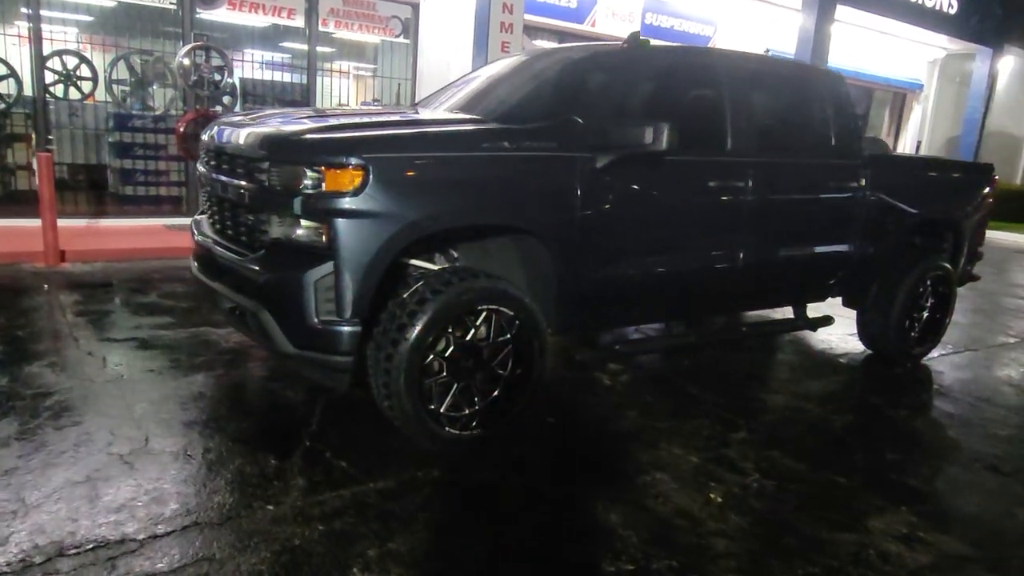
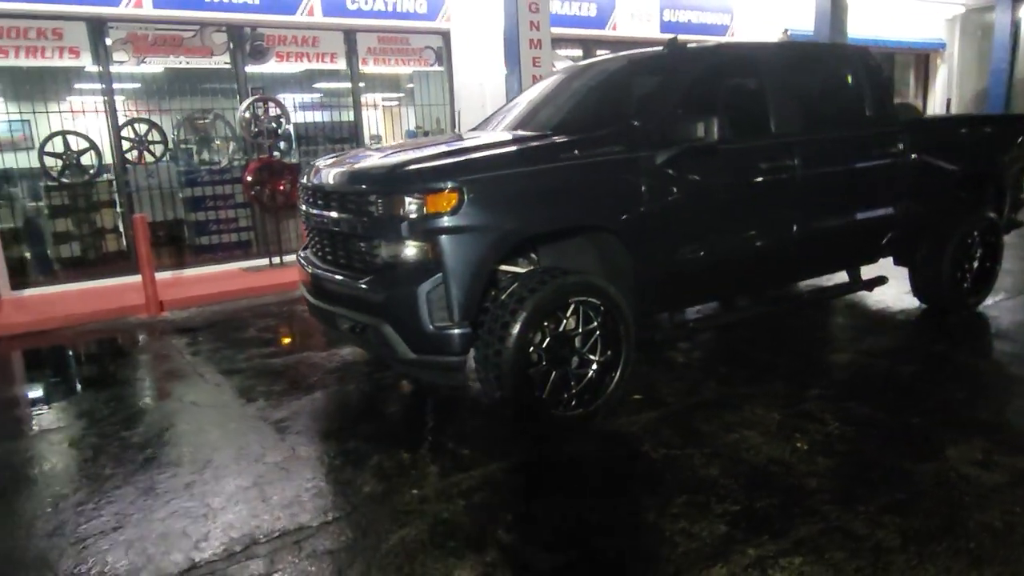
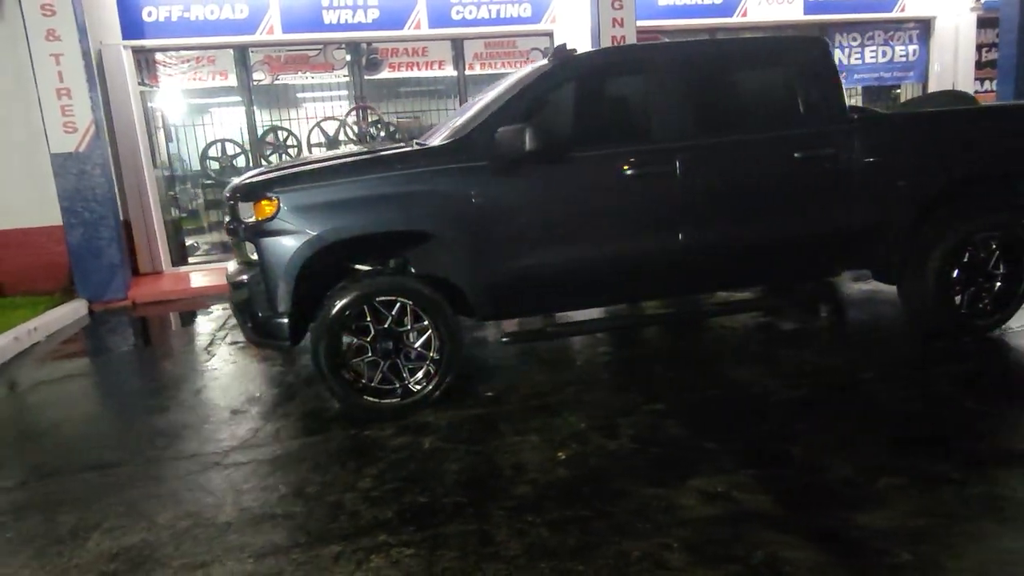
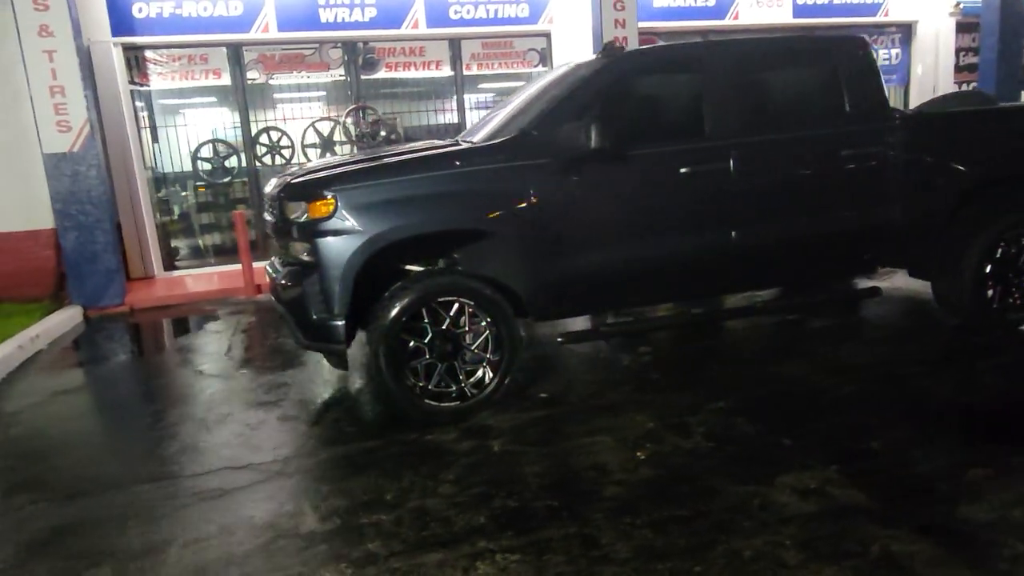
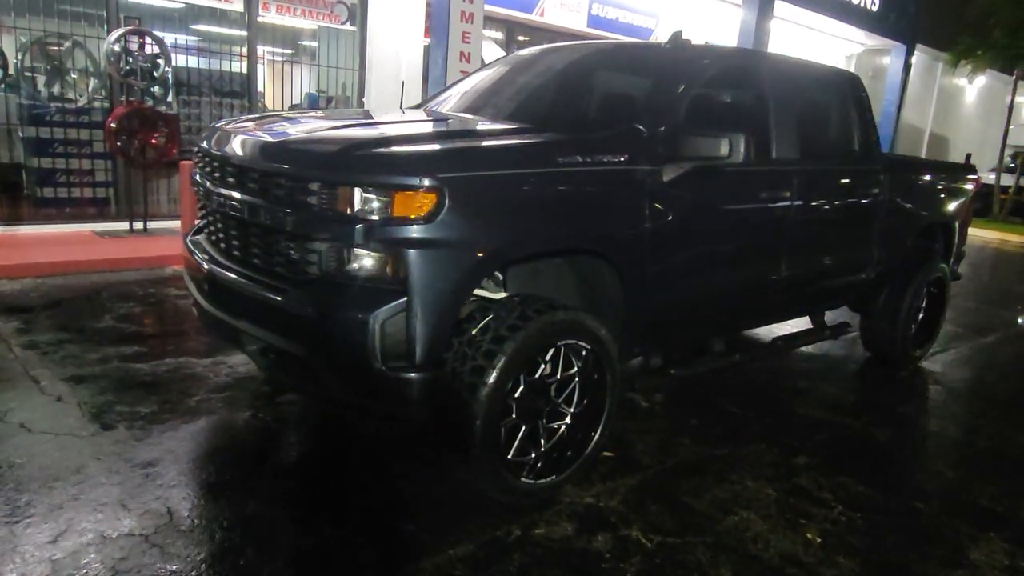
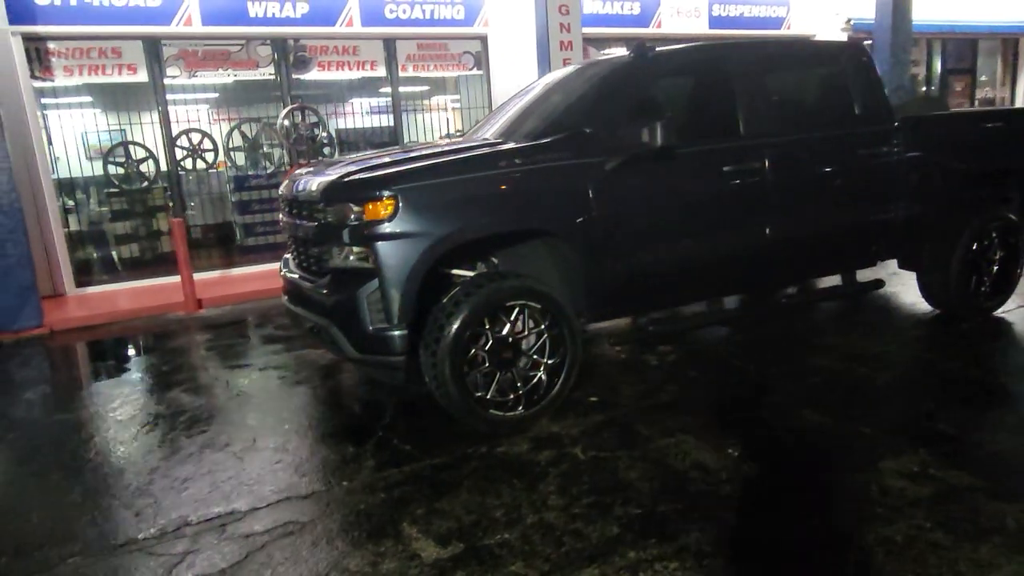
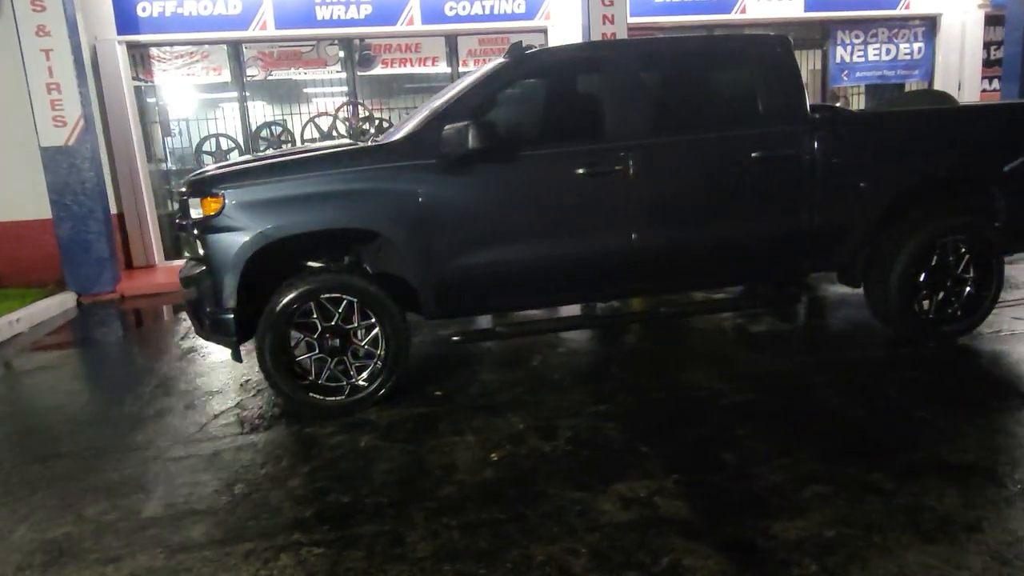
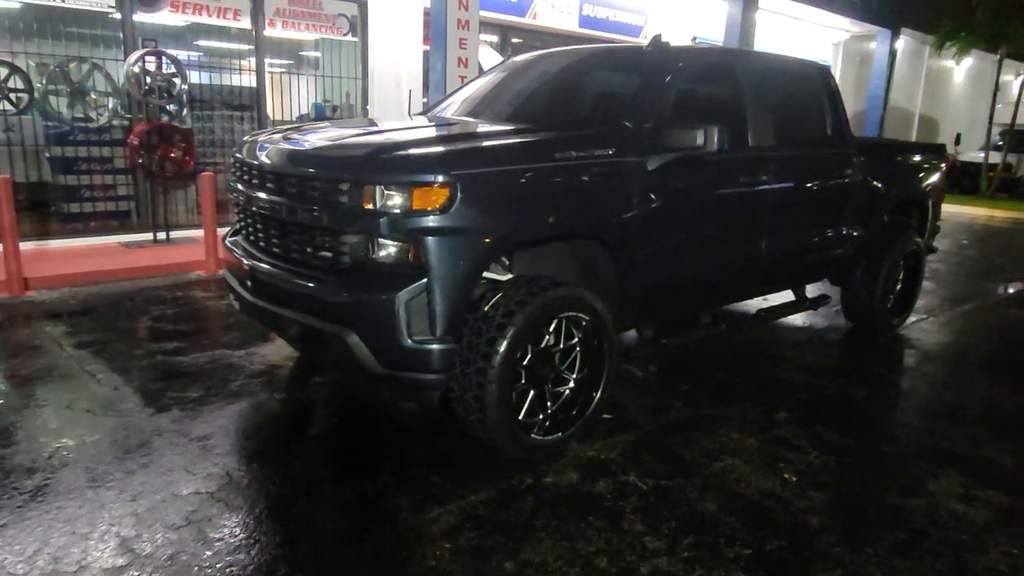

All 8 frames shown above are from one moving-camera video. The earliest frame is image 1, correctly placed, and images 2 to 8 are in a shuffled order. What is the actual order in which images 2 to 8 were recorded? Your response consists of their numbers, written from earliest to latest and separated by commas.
5, 8, 2, 6, 4, 3, 7
